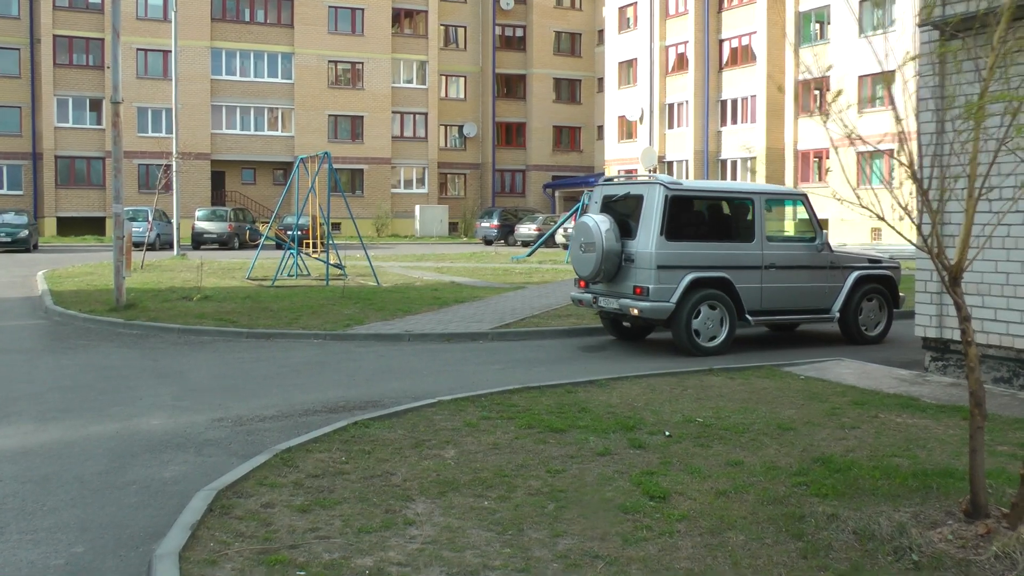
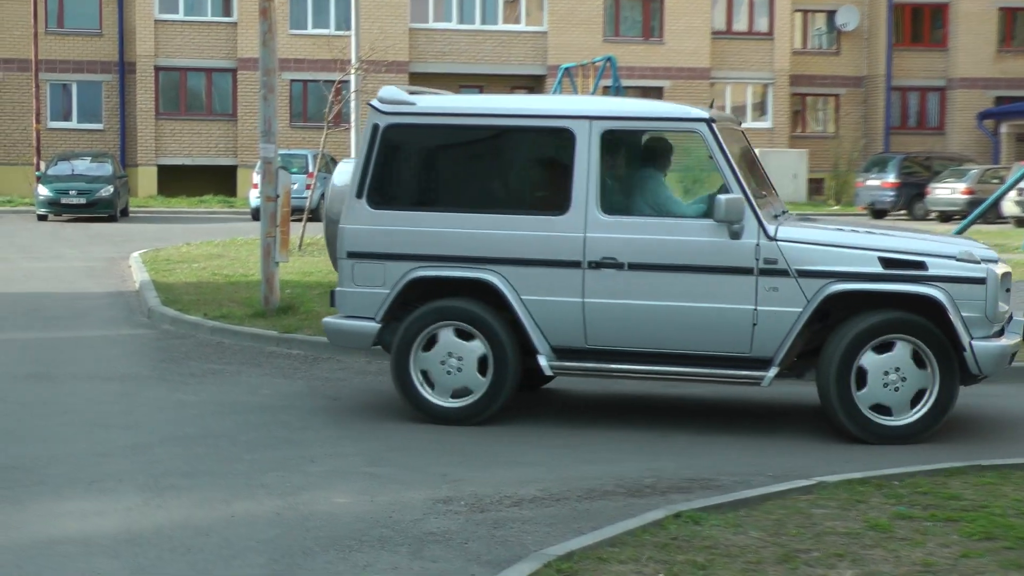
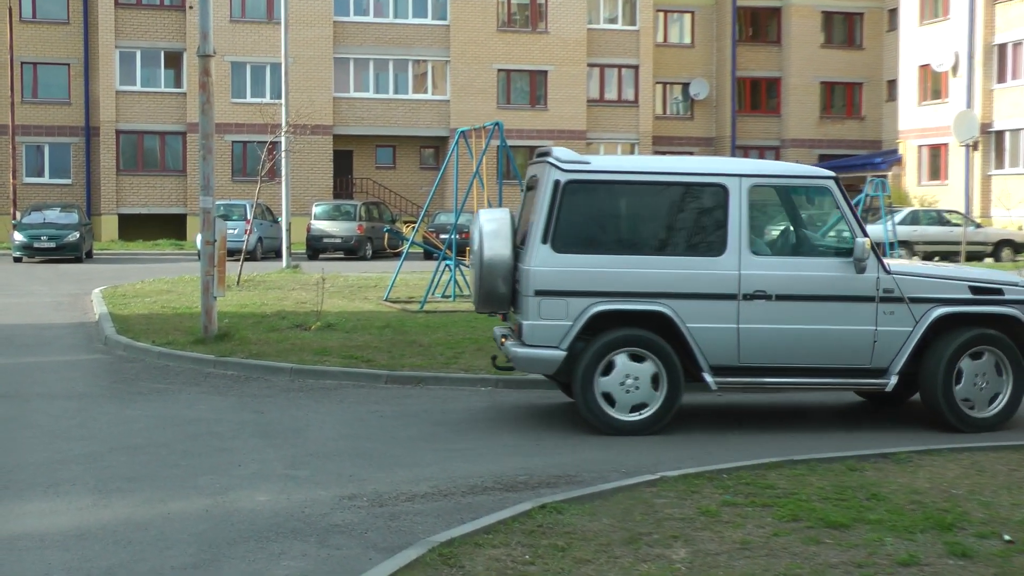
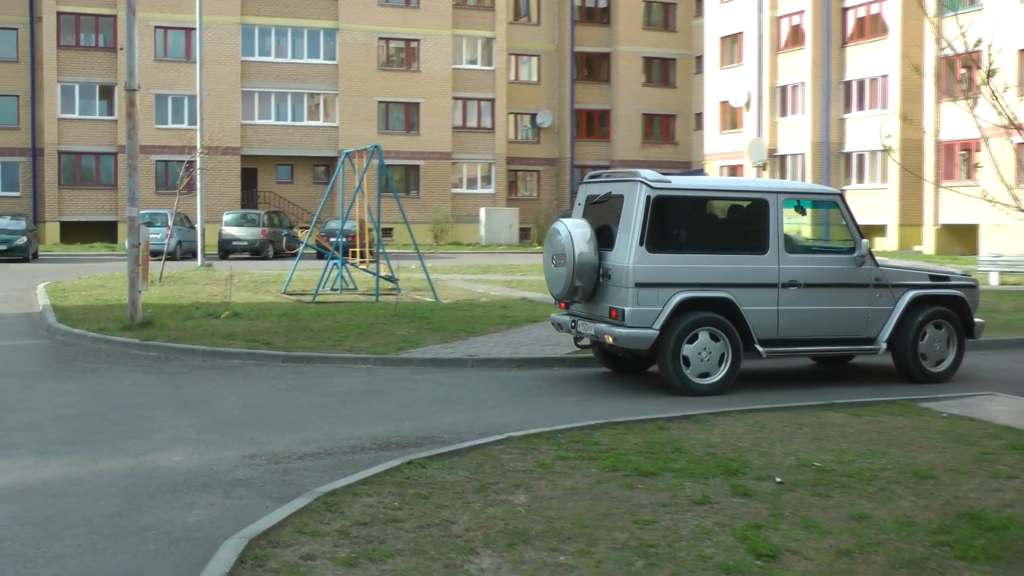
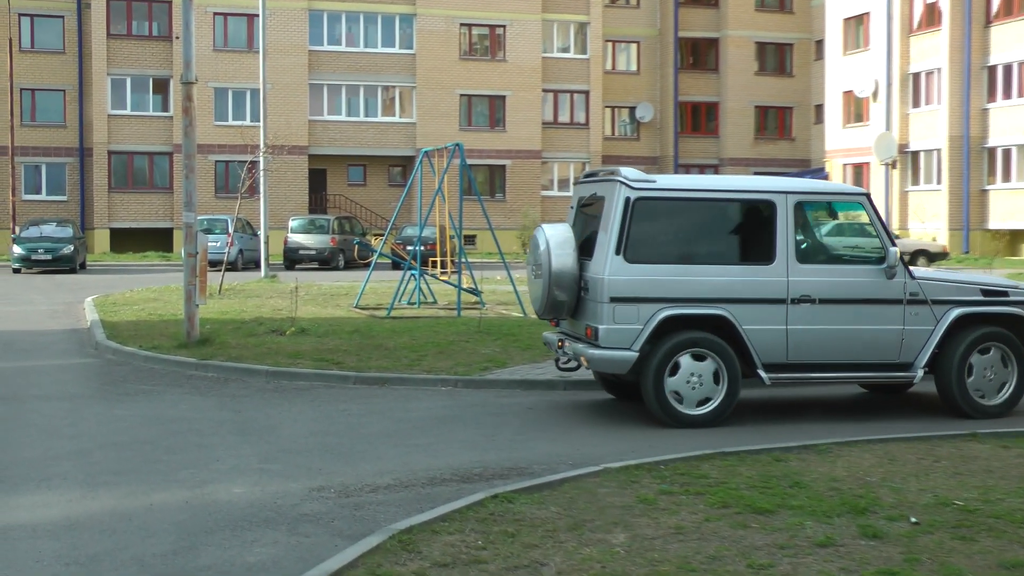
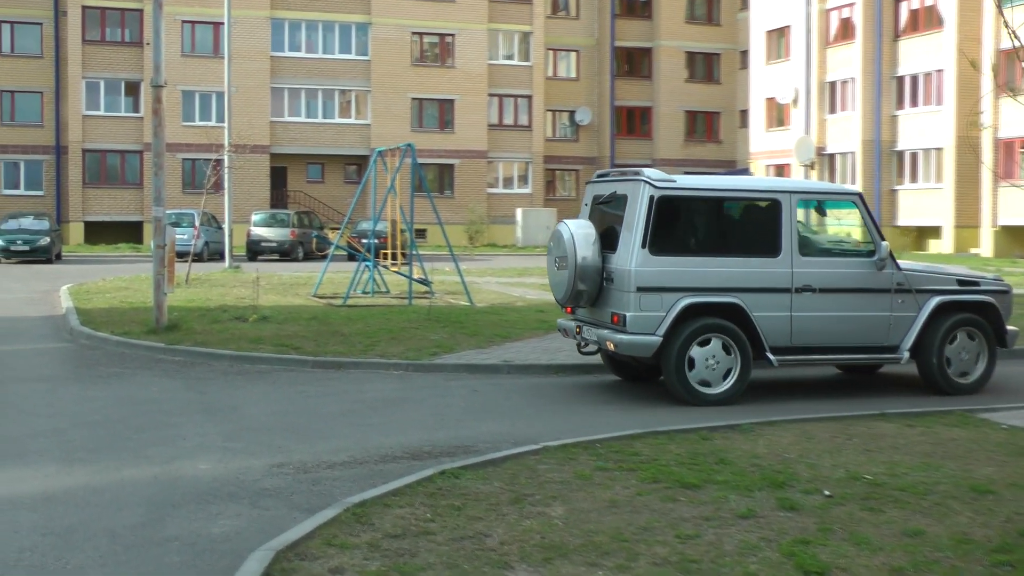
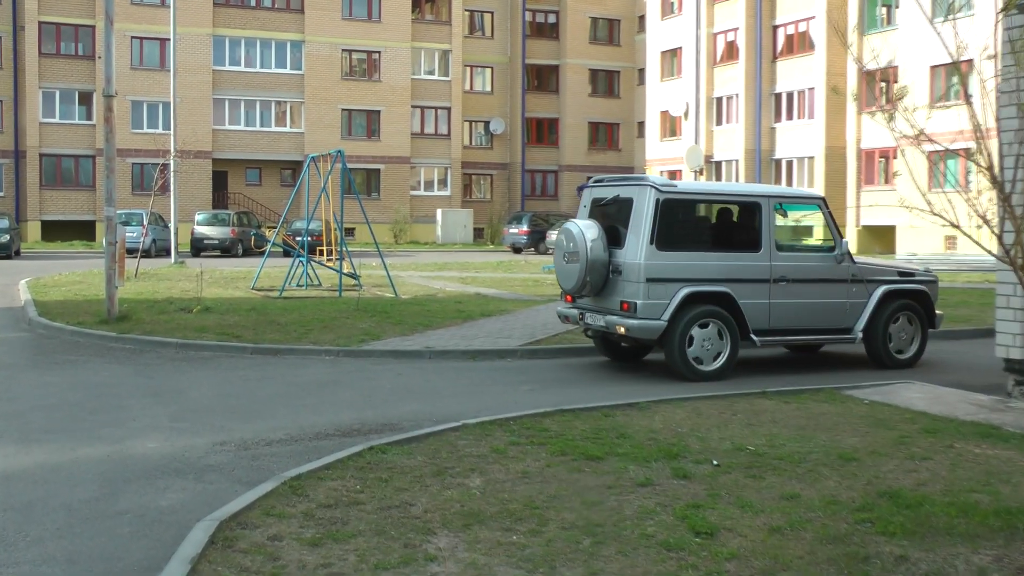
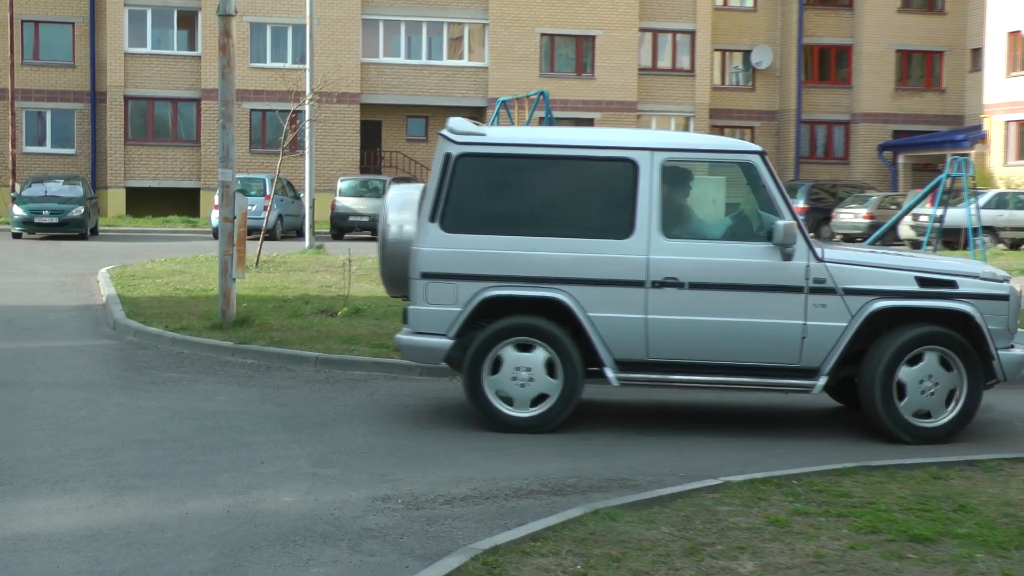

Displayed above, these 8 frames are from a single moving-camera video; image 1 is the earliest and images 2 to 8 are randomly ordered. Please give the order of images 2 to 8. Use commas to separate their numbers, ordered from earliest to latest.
7, 4, 6, 5, 3, 8, 2
